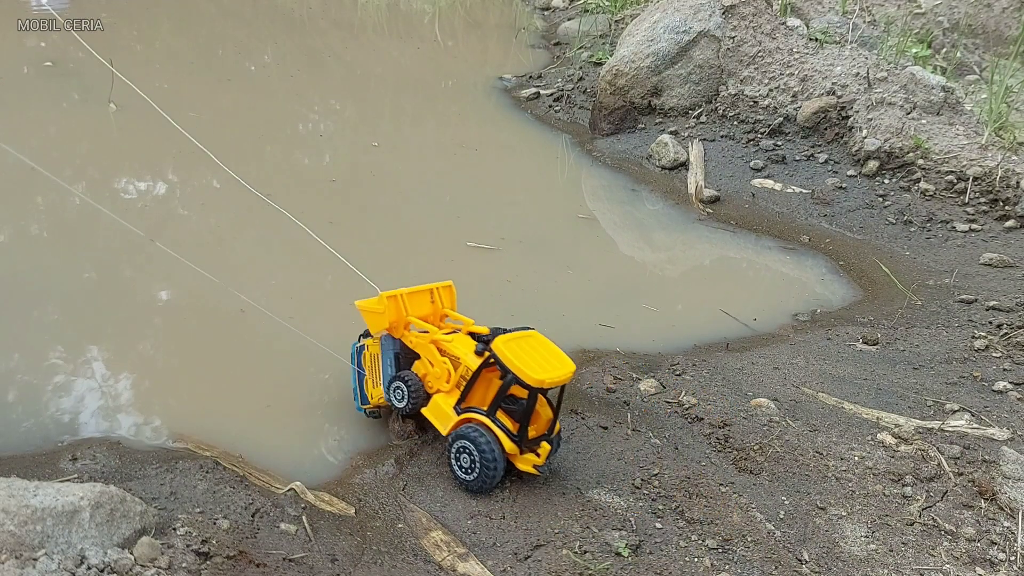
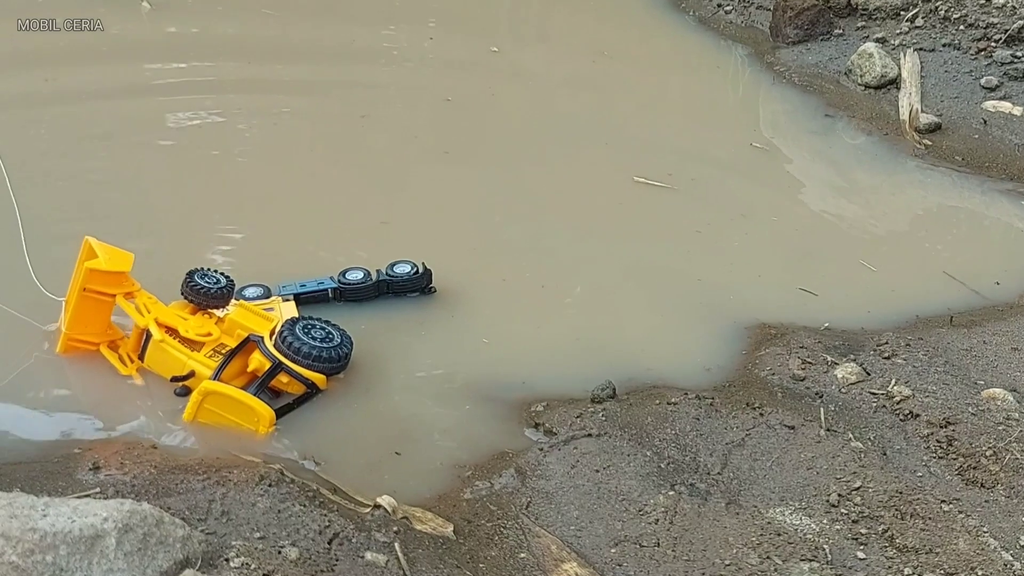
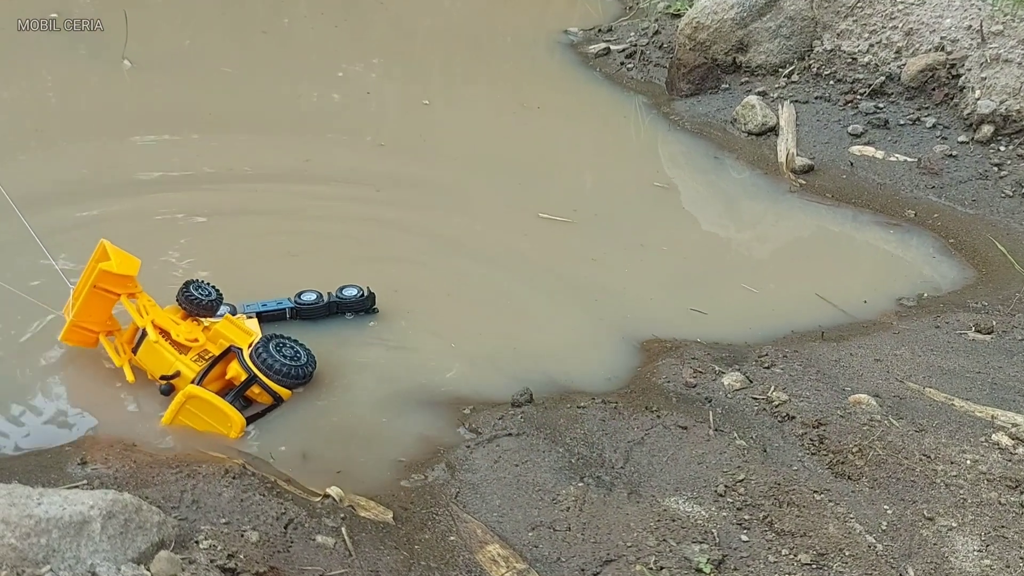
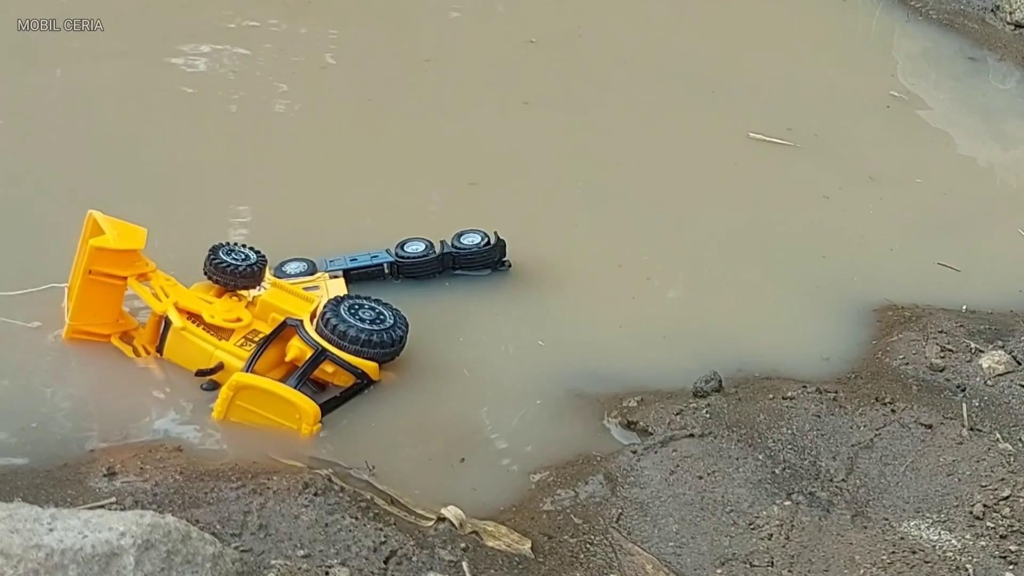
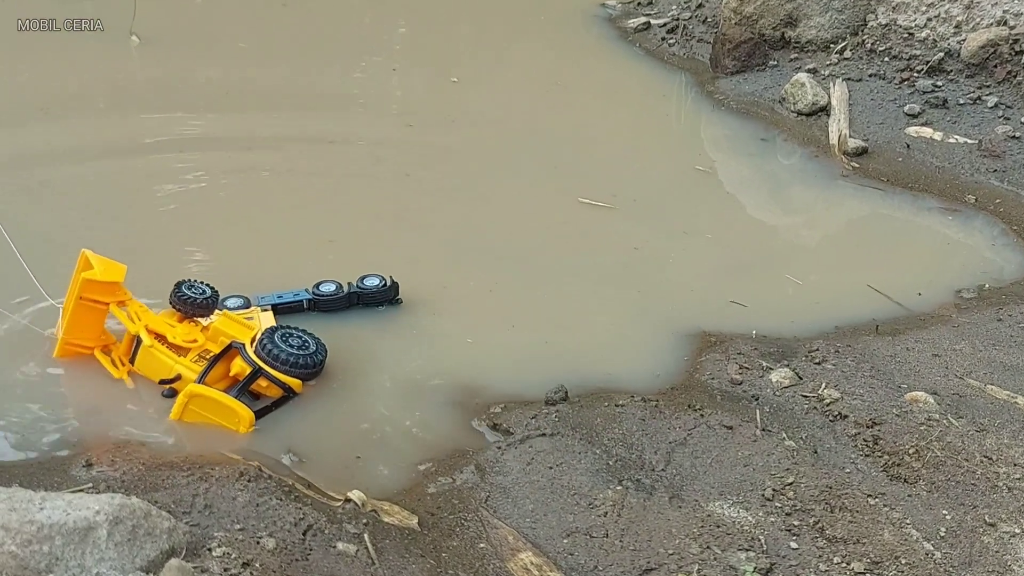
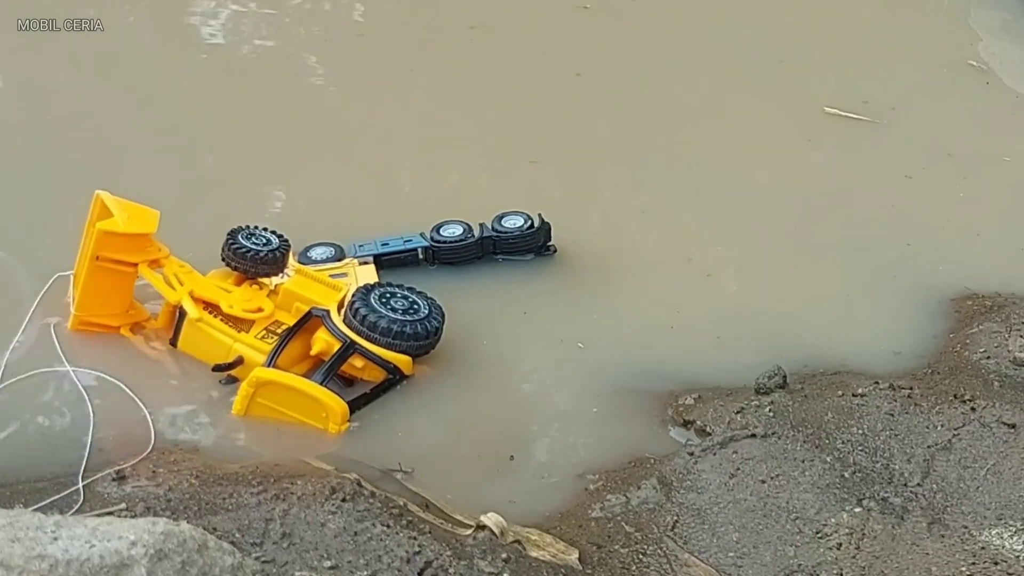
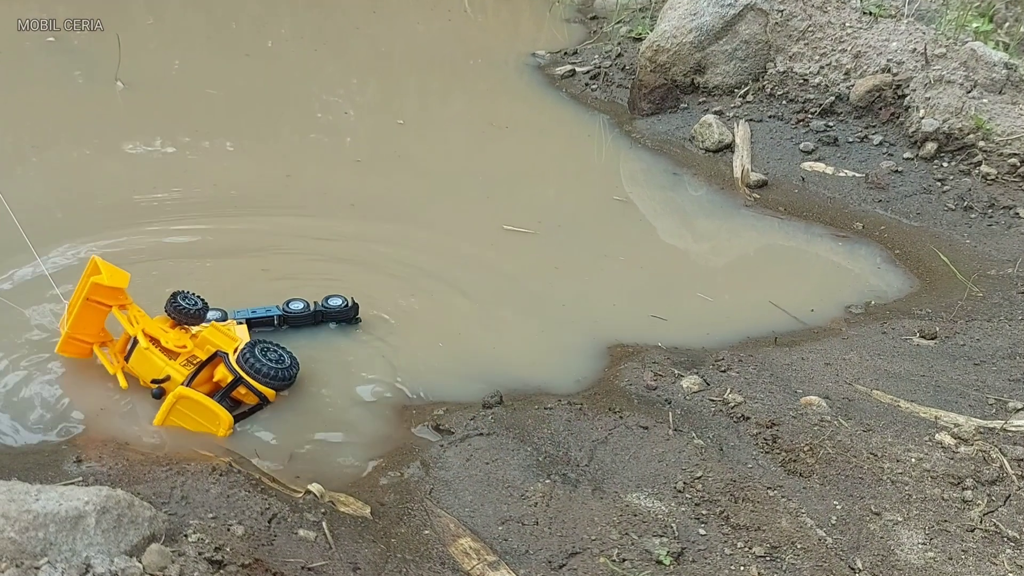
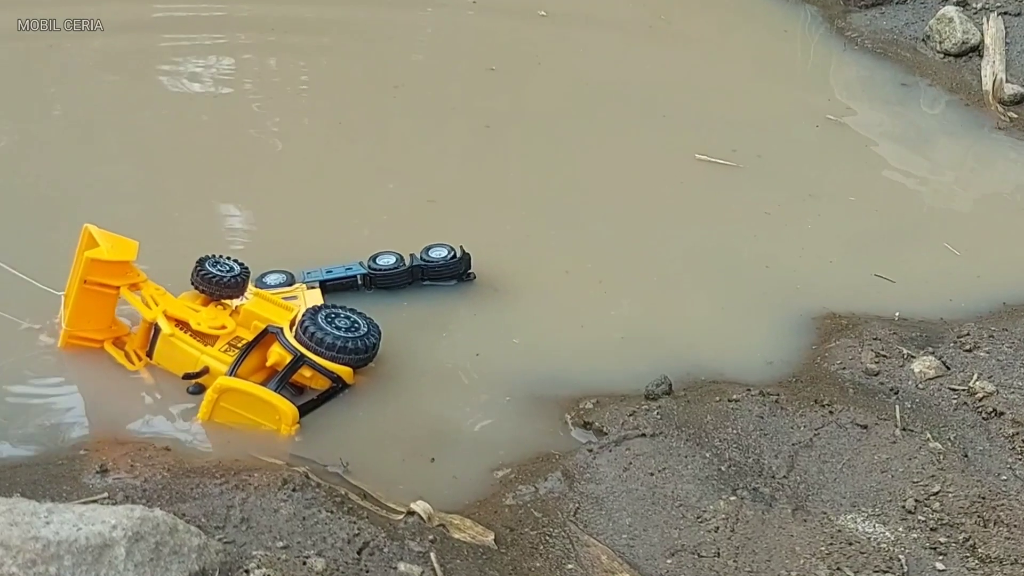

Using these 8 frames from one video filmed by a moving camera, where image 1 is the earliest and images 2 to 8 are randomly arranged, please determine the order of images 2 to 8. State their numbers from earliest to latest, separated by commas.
7, 3, 5, 2, 8, 4, 6
